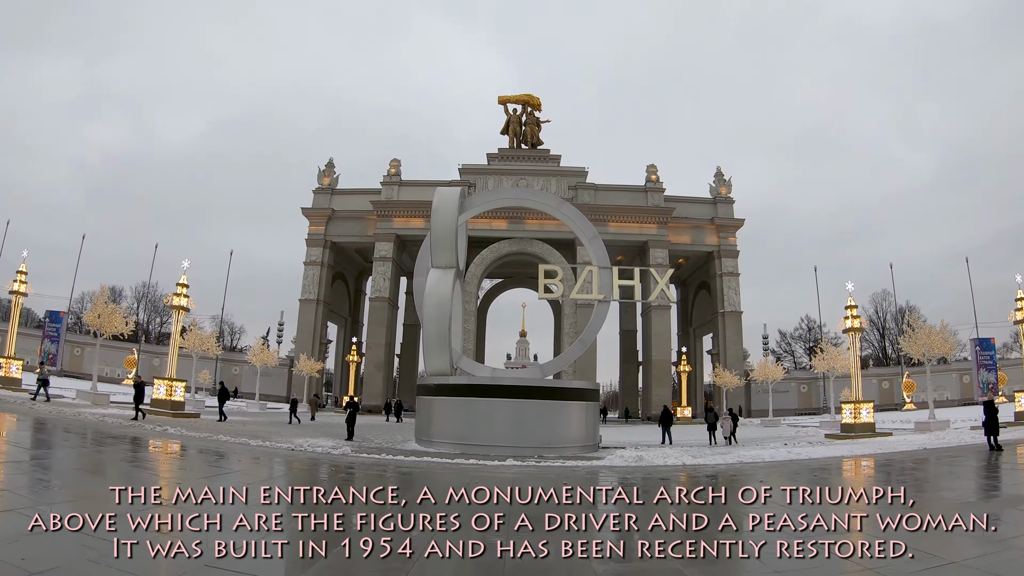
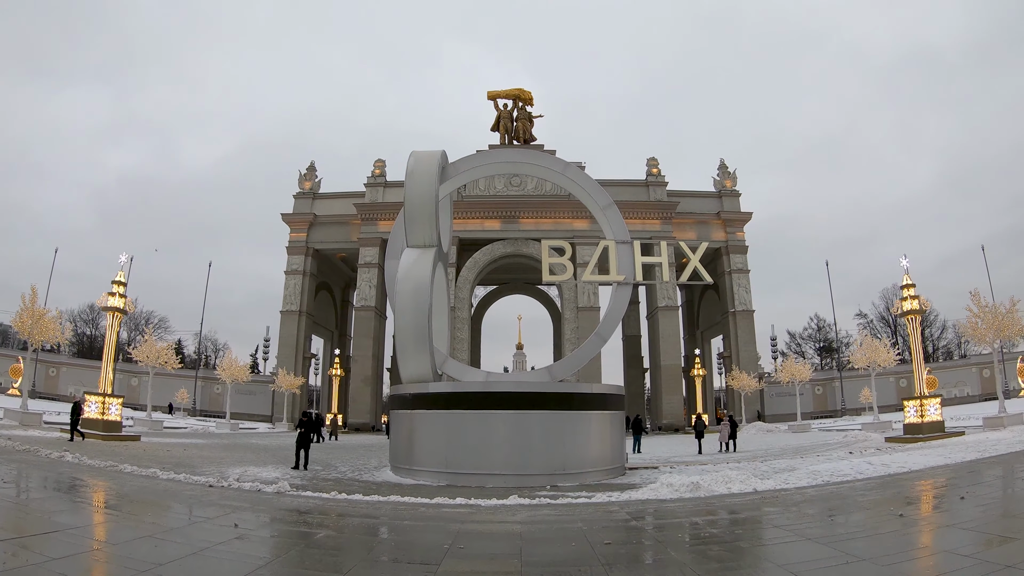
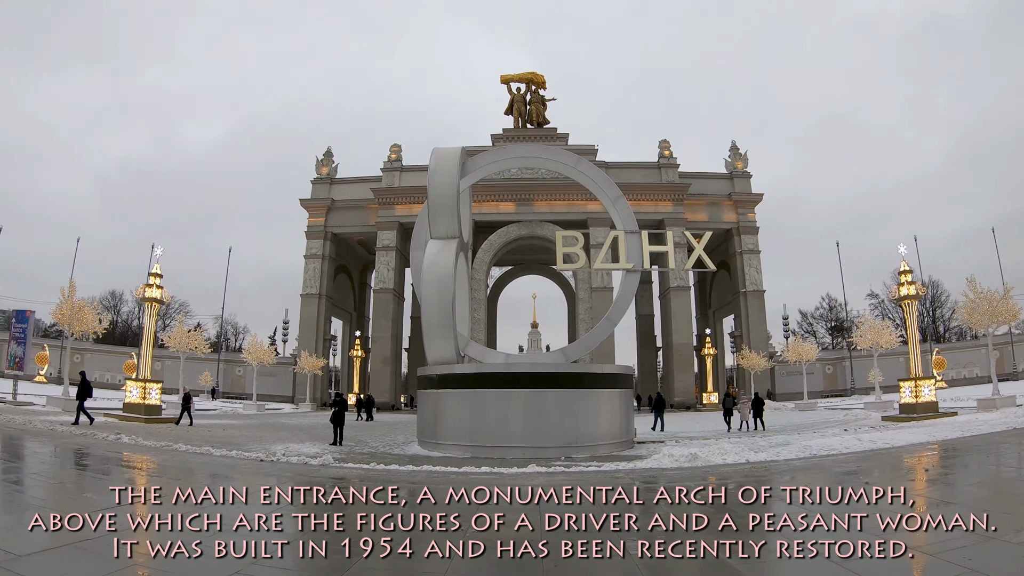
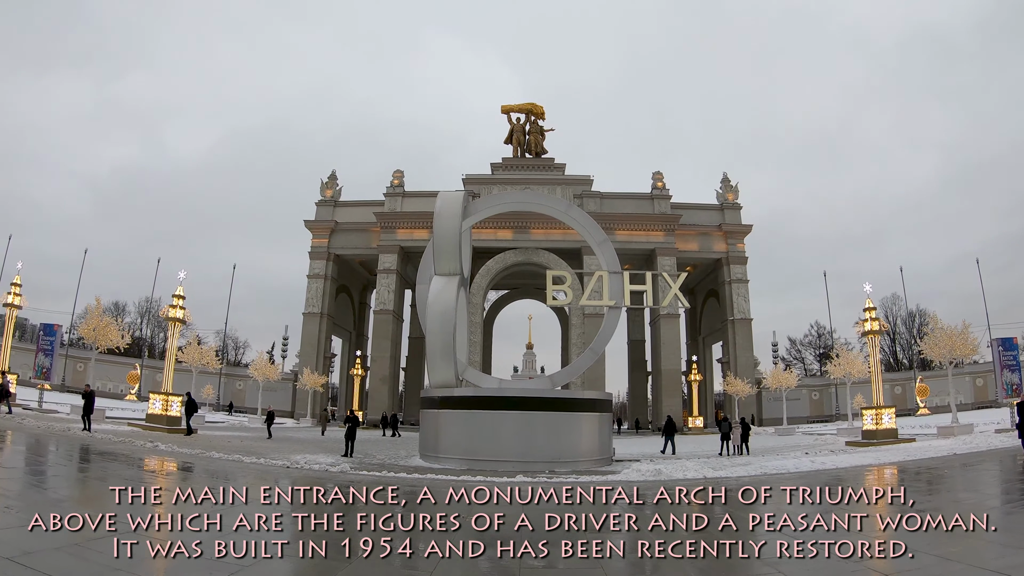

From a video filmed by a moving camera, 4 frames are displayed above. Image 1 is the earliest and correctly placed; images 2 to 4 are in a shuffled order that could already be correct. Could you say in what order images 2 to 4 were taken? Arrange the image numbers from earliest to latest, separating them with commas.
4, 3, 2
